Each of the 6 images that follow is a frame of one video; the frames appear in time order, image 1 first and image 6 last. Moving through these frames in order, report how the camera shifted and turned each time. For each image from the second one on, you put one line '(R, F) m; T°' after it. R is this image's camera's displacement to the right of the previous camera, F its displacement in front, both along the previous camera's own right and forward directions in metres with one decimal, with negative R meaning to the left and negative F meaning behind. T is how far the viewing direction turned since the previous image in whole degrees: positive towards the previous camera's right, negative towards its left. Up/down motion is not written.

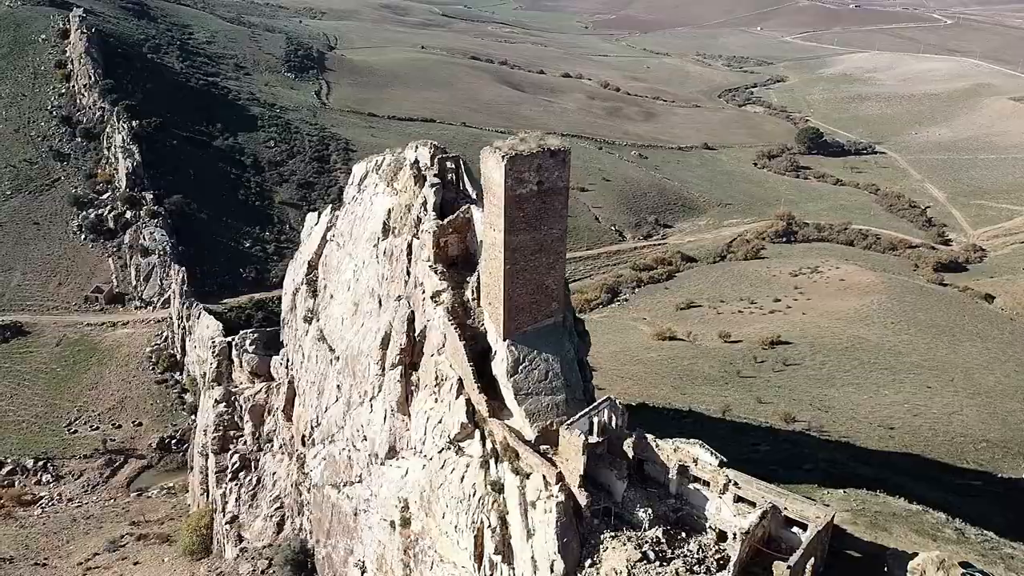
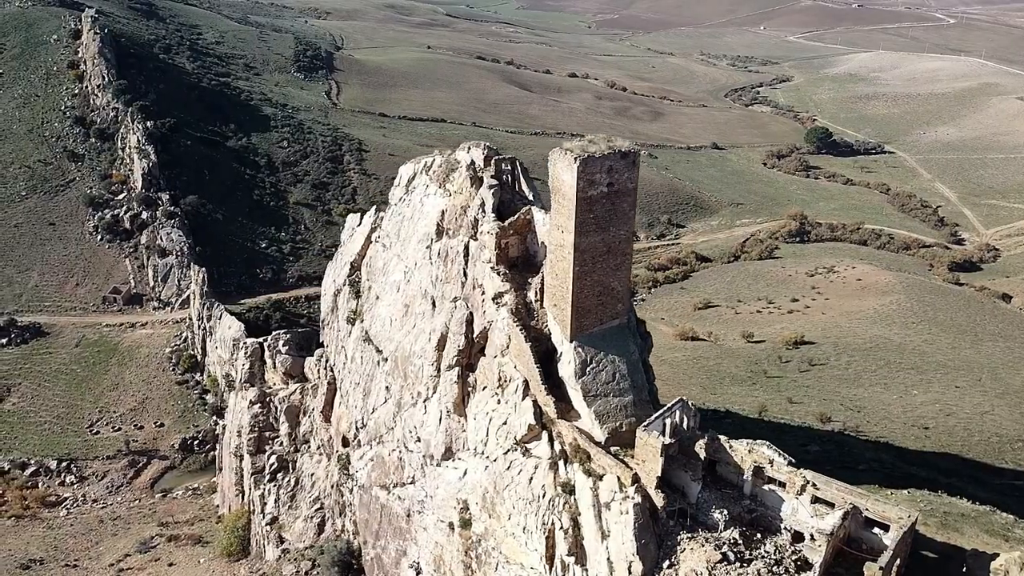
(-1.2, 0.0) m; 0°
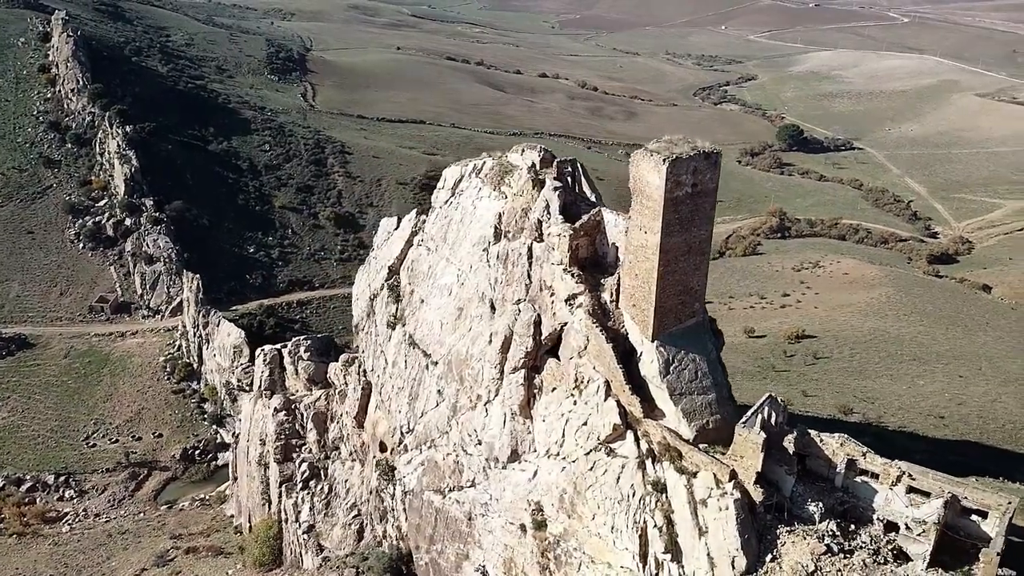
(-2.1, 0.0) m; +3°
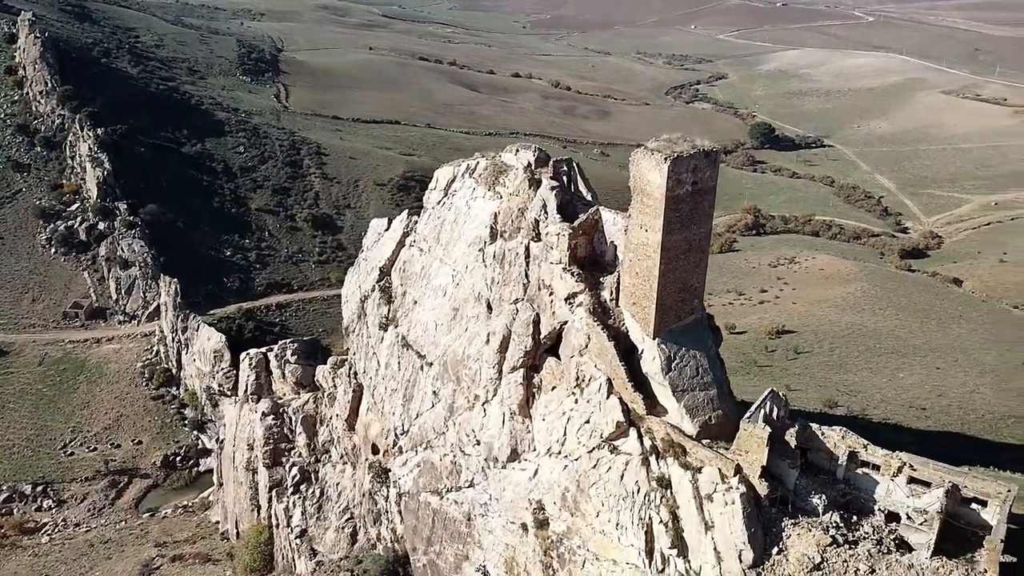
(-0.5, 0.0) m; +2°
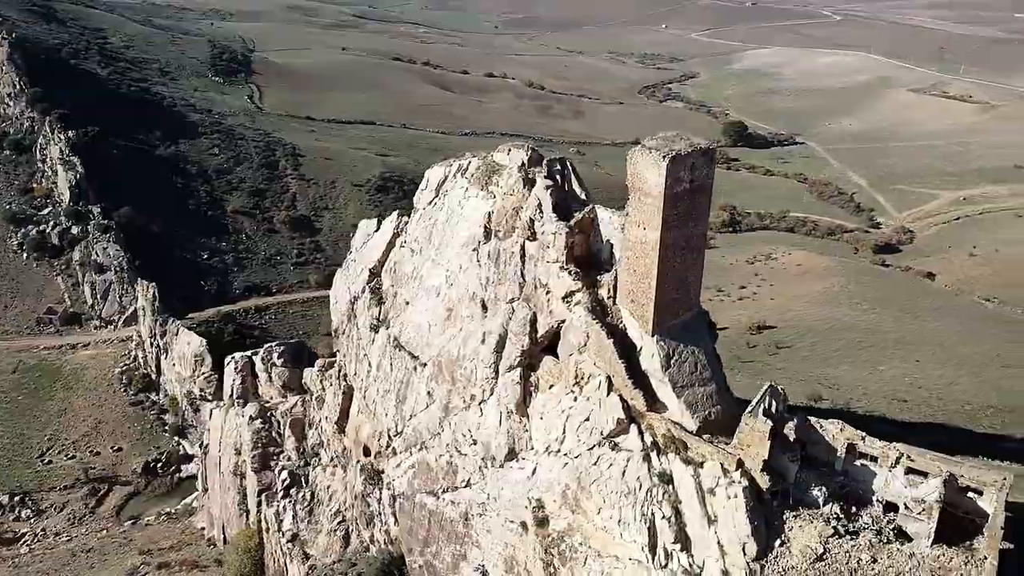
(-0.4, 0.0) m; +2°
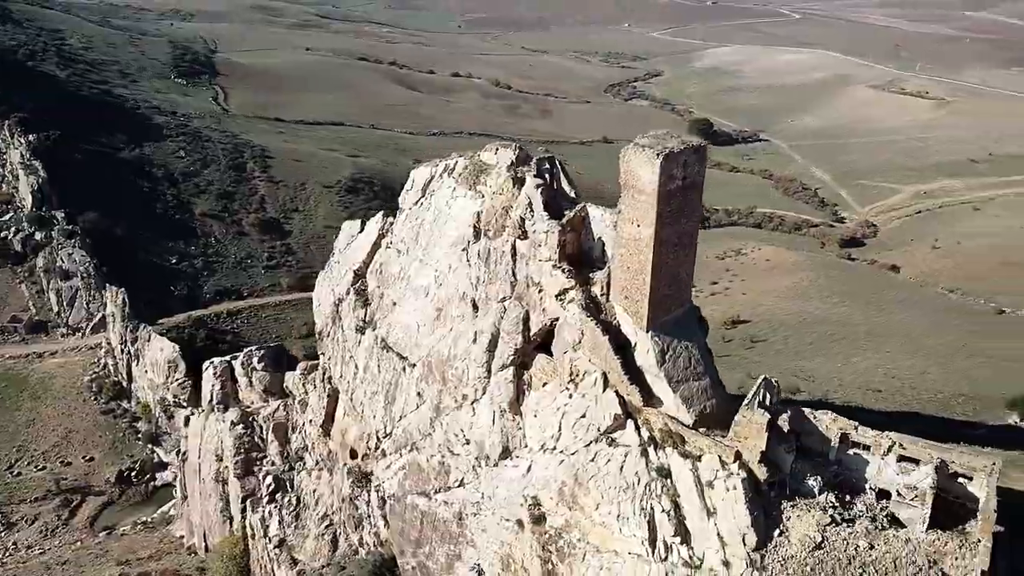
(-0.5, 0.0) m; +2°
